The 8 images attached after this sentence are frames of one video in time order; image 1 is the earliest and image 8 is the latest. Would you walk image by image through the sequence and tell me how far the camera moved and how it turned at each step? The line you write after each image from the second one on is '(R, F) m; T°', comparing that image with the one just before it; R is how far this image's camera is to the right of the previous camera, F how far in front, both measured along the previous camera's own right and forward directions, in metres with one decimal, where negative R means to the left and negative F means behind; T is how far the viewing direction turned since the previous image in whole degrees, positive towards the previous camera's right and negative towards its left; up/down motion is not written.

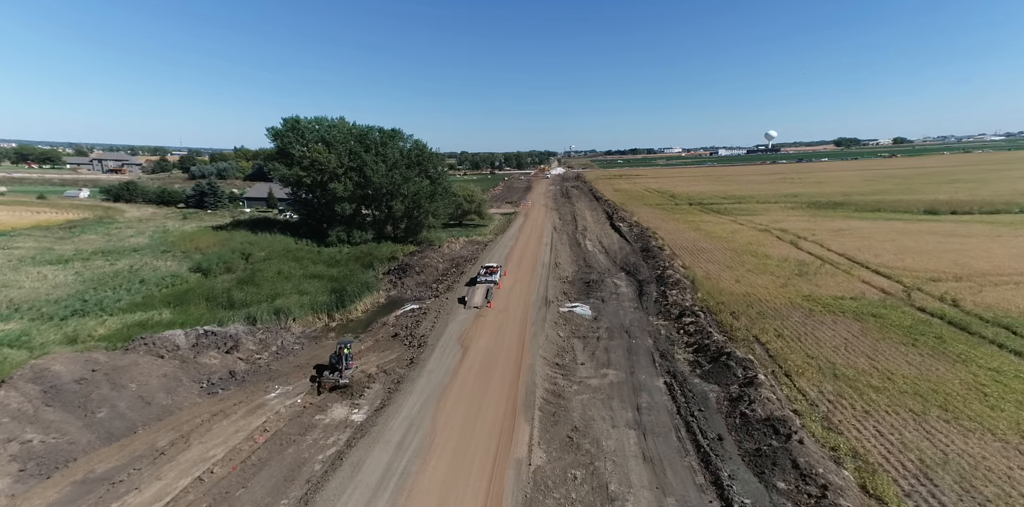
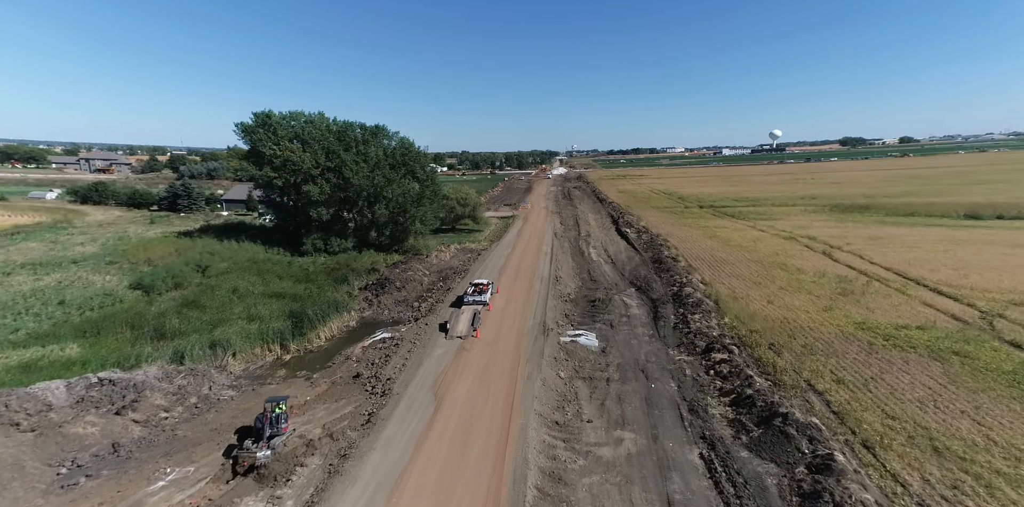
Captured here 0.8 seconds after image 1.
(+0.5, +4.8) m; 0°
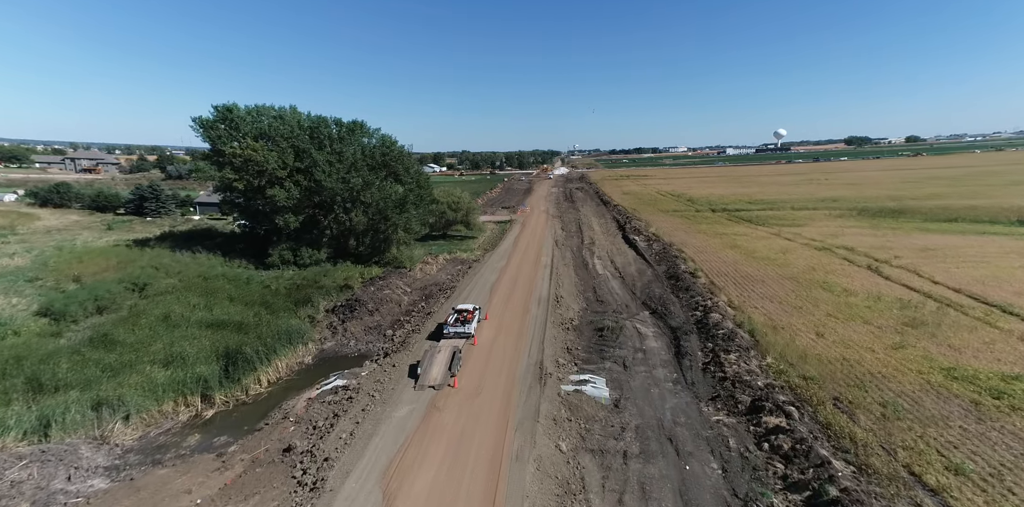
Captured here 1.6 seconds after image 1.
(+0.5, +5.2) m; 0°
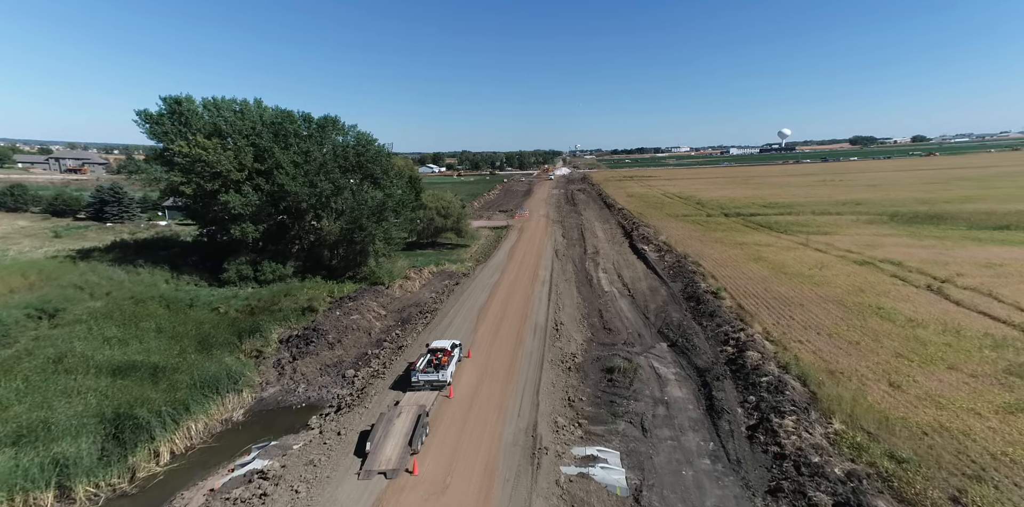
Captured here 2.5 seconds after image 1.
(+0.5, +5.1) m; 0°
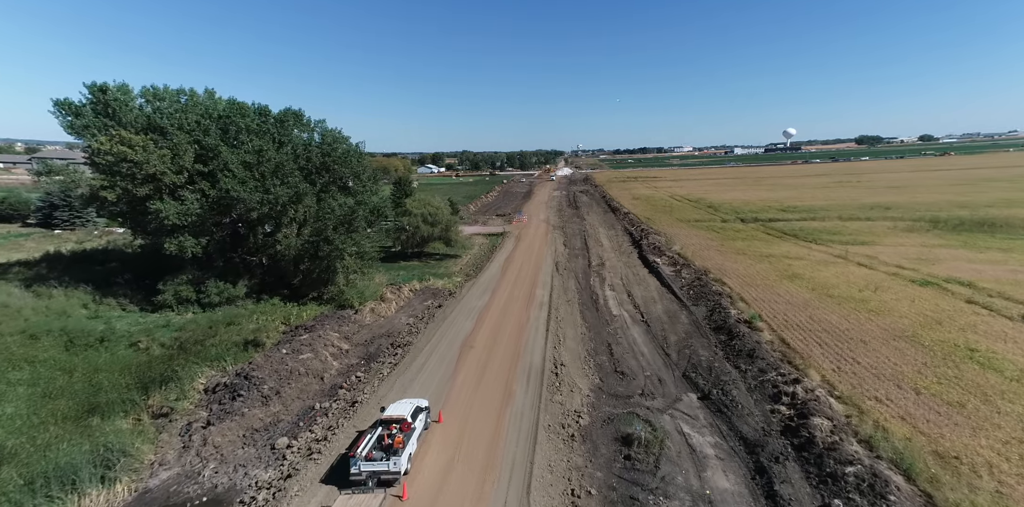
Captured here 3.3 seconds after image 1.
(+0.5, +5.4) m; 0°
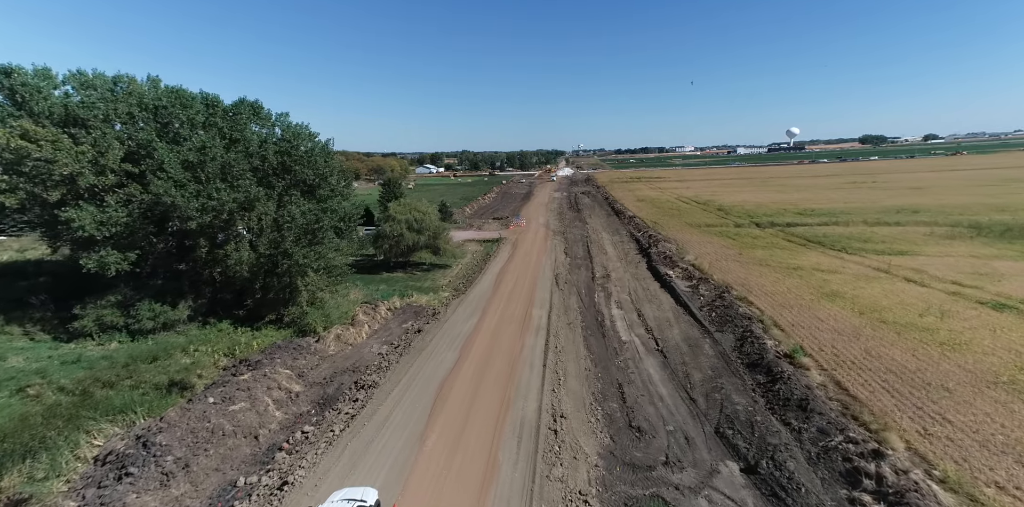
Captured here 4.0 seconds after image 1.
(+0.5, +4.6) m; 0°
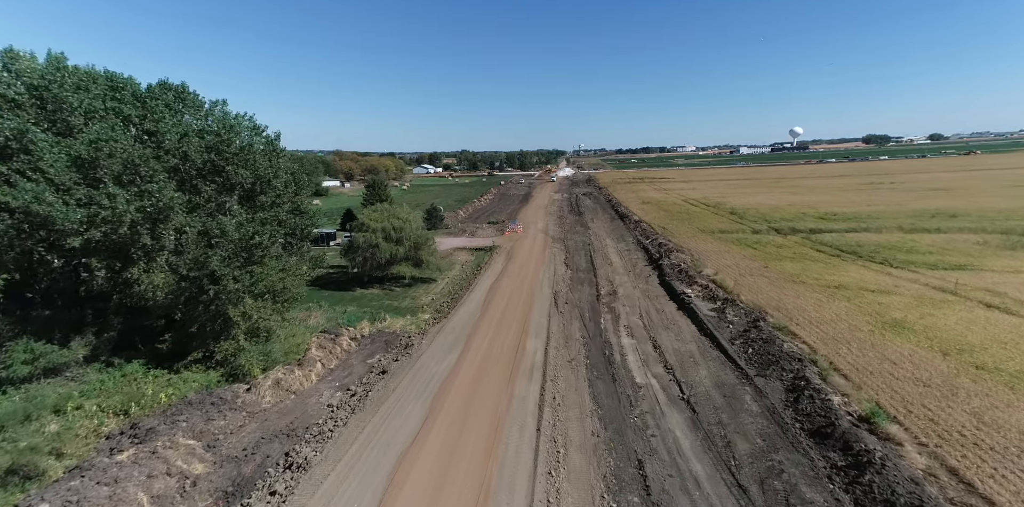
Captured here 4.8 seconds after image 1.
(+0.5, +5.4) m; 0°
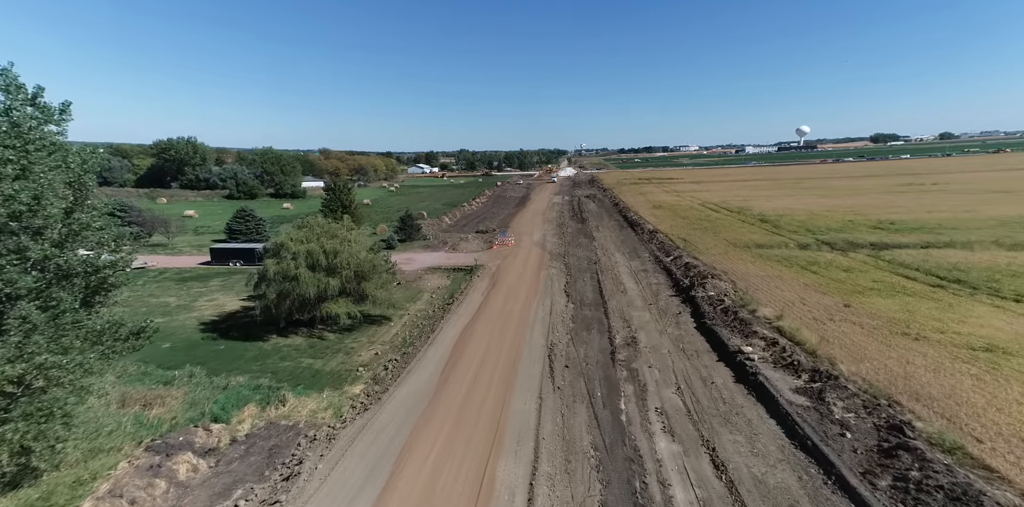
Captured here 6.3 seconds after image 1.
(+1.1, +10.9) m; 0°
